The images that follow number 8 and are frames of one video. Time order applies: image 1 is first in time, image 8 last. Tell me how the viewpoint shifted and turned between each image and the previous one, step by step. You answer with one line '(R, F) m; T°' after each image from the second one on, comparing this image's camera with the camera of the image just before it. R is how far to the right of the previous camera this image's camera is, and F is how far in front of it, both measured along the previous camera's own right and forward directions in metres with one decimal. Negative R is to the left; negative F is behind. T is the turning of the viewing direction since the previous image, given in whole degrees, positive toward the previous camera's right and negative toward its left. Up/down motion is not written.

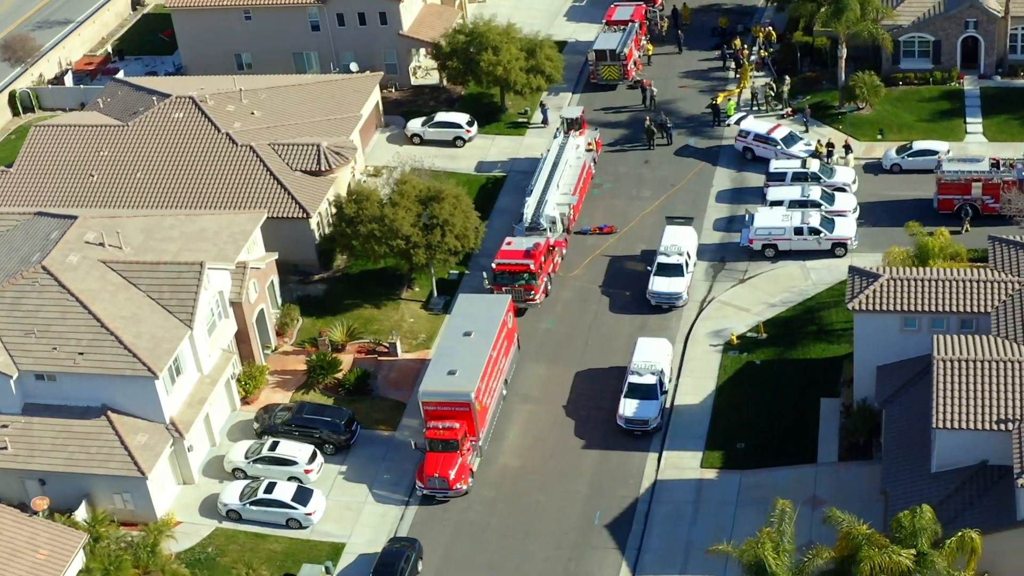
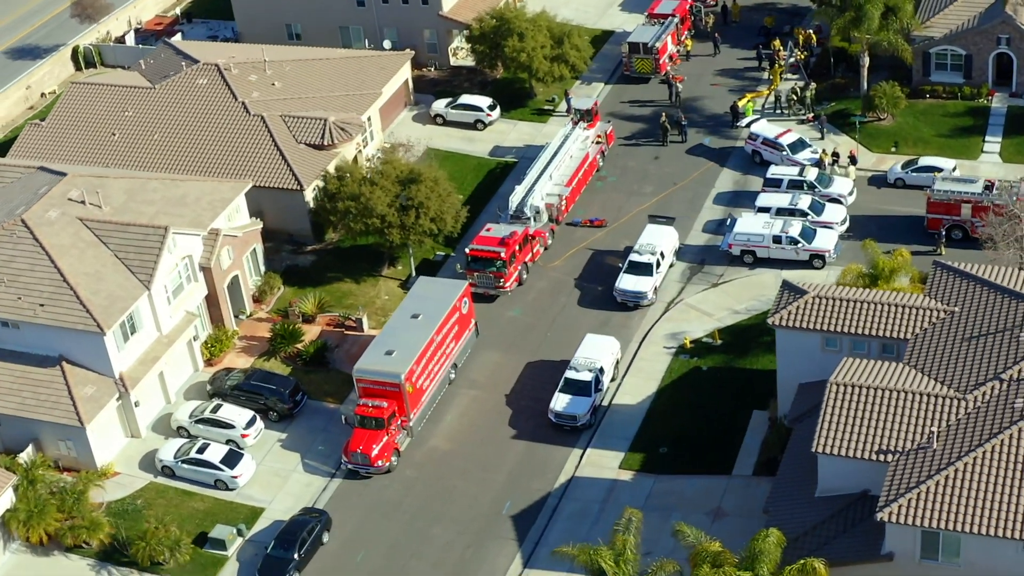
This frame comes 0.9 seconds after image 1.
(+8.0, -0.3) m; -7°
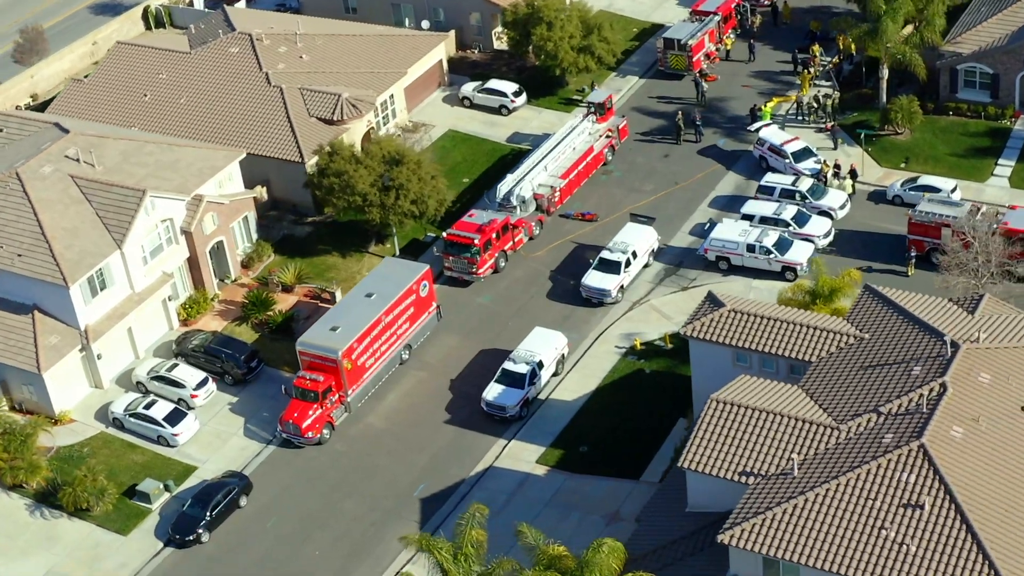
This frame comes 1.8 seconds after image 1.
(+8.4, -0.2) m; -7°
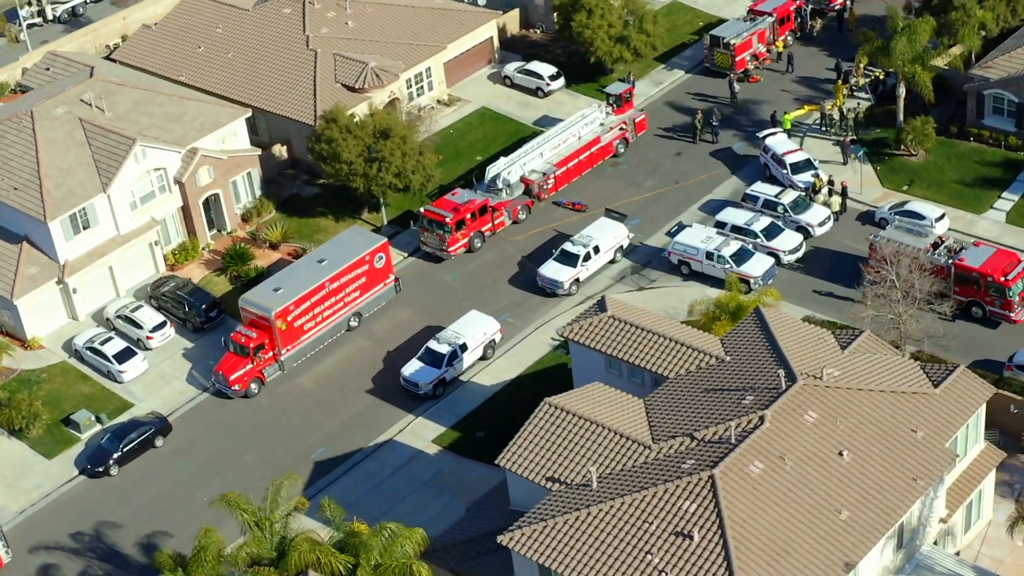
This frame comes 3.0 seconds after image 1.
(+11.6, 0.0) m; -10°
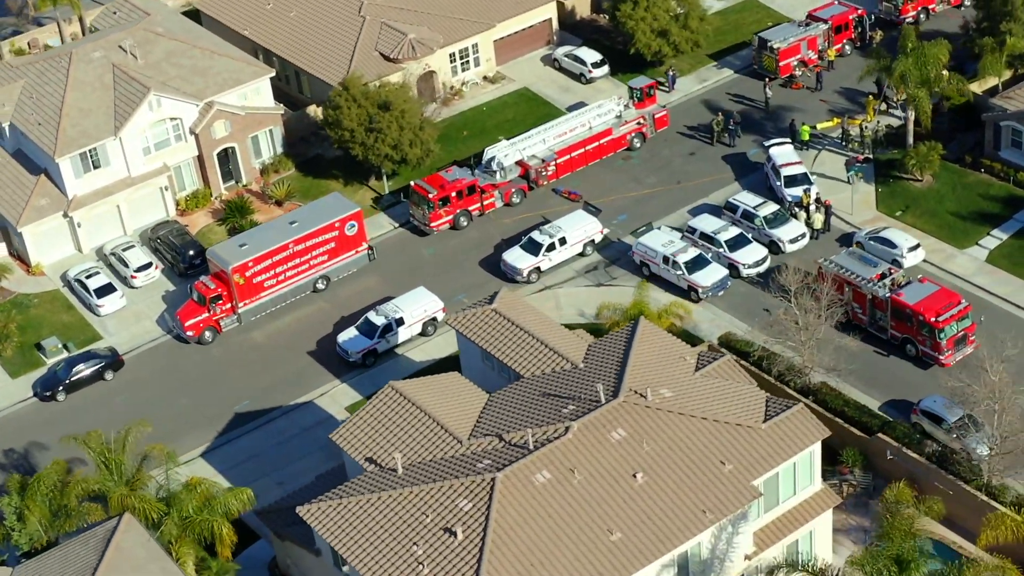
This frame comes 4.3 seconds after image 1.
(+11.8, +0.3) m; -10°
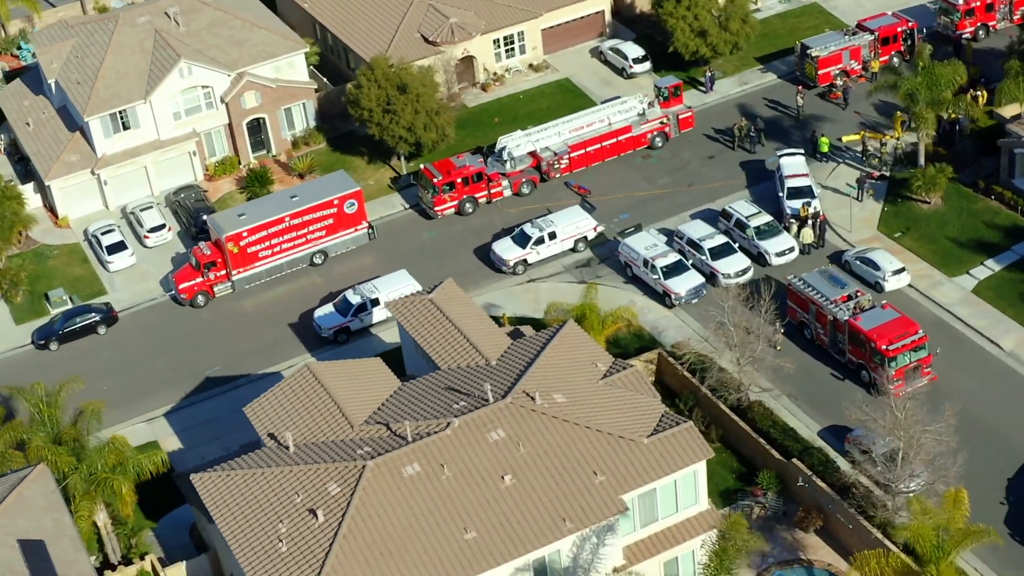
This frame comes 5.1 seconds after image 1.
(+8.0, +0.1) m; -7°
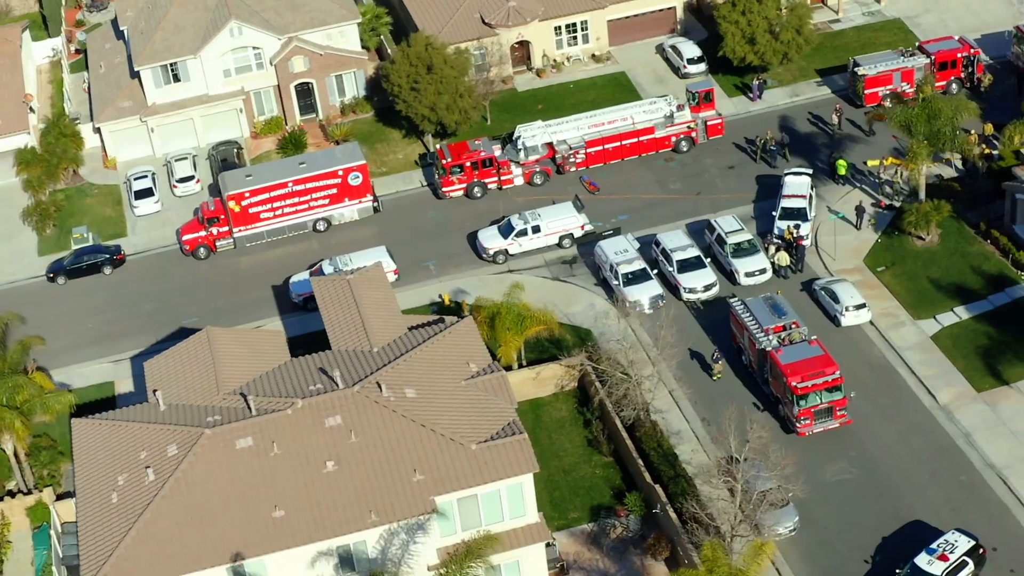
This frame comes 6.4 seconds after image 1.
(+11.2, +0.6) m; -10°
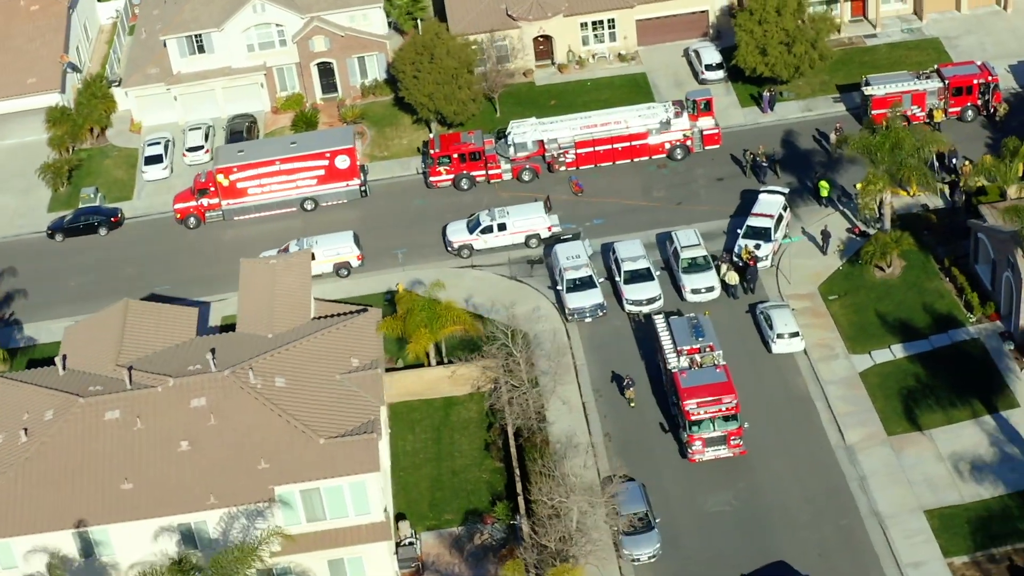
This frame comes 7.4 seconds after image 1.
(+9.0, +0.5) m; -8°
